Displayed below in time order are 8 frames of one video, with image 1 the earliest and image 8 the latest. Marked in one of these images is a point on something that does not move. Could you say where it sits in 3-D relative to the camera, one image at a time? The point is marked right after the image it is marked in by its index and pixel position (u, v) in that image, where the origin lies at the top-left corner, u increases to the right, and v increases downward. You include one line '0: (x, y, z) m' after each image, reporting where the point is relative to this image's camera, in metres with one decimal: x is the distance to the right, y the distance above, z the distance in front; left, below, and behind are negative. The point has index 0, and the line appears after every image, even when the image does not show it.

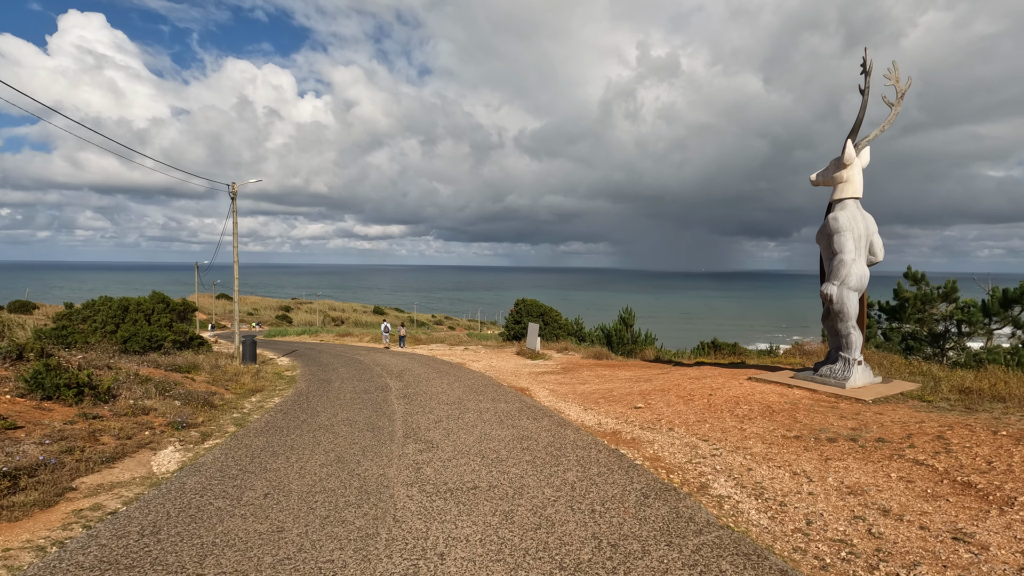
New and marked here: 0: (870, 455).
0: (+3.5, -1.6, +5.2) m
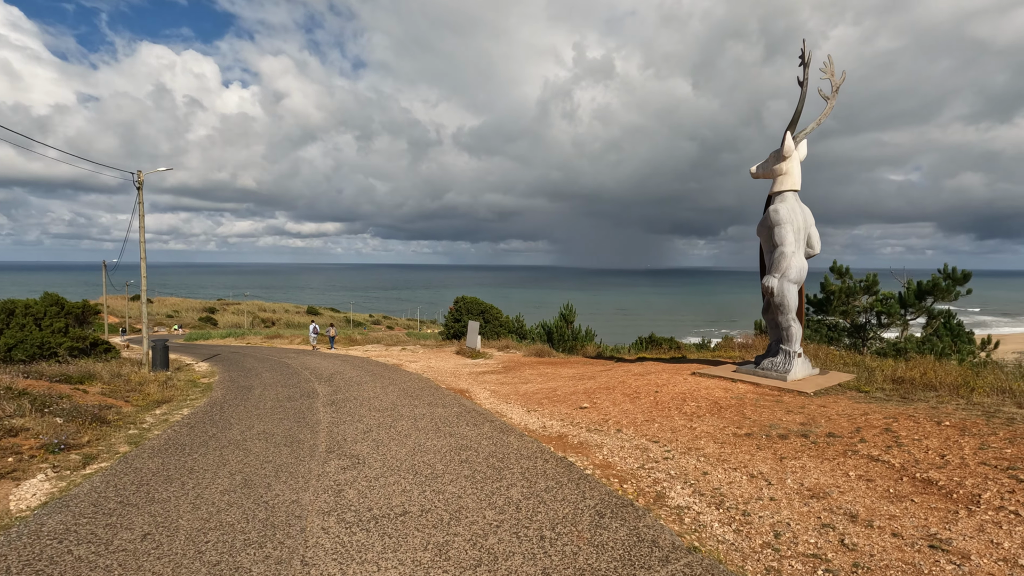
0: (+2.9, -1.5, +5.0) m
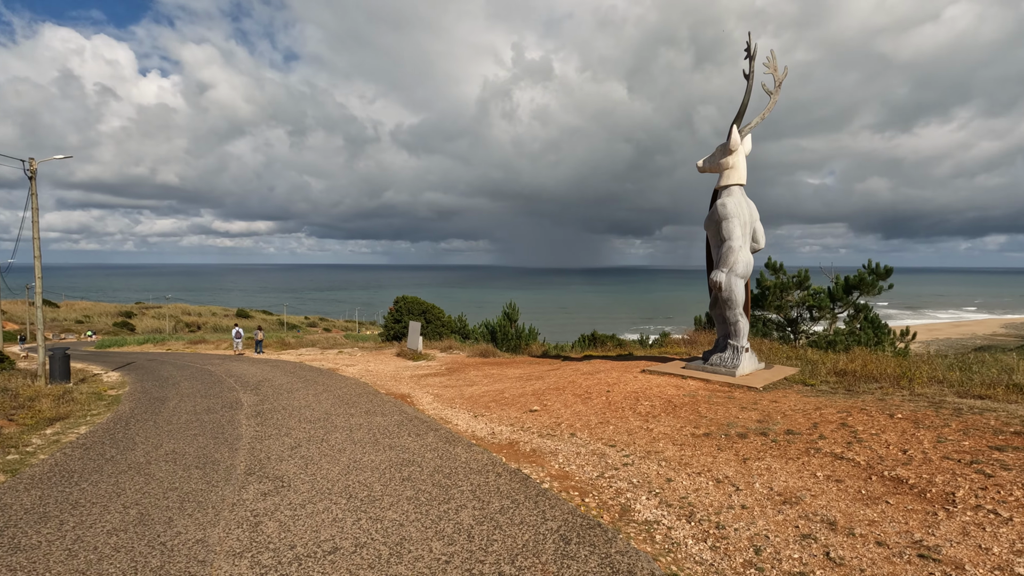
0: (+2.5, -1.5, +4.8) m
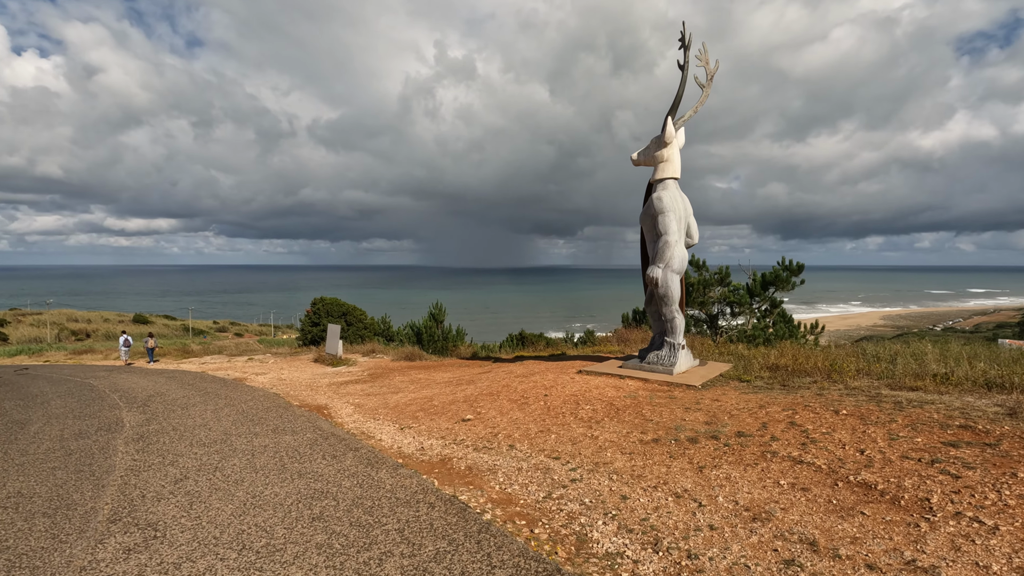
0: (+1.9, -1.4, +4.5) m
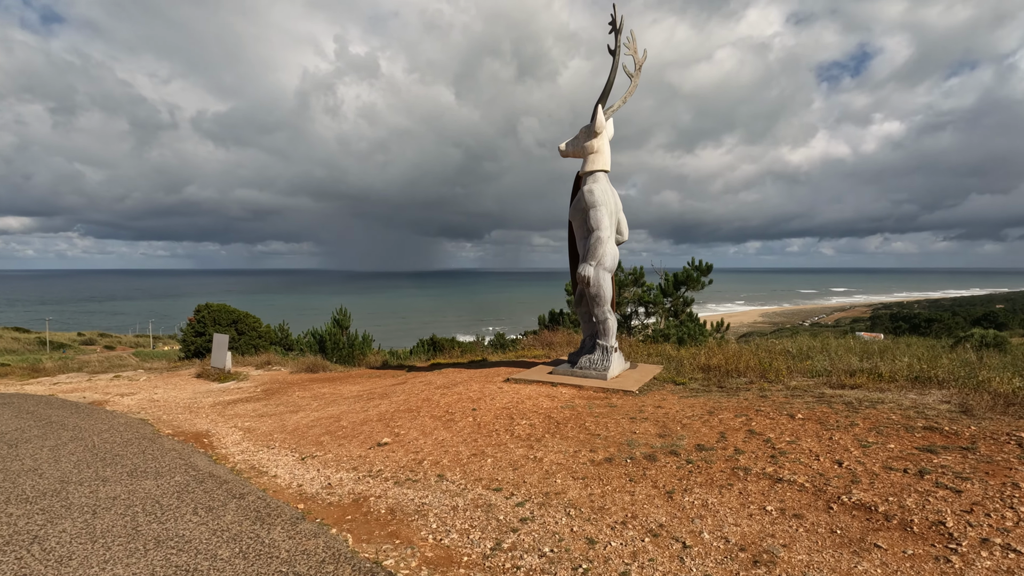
0: (+1.5, -1.4, +3.9) m
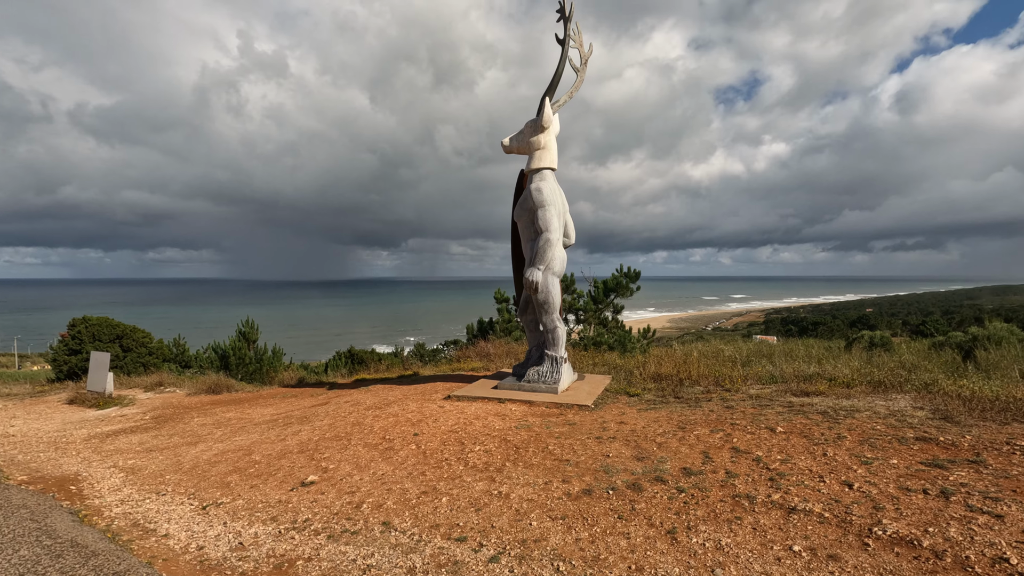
0: (+1.3, -1.4, +3.4) m
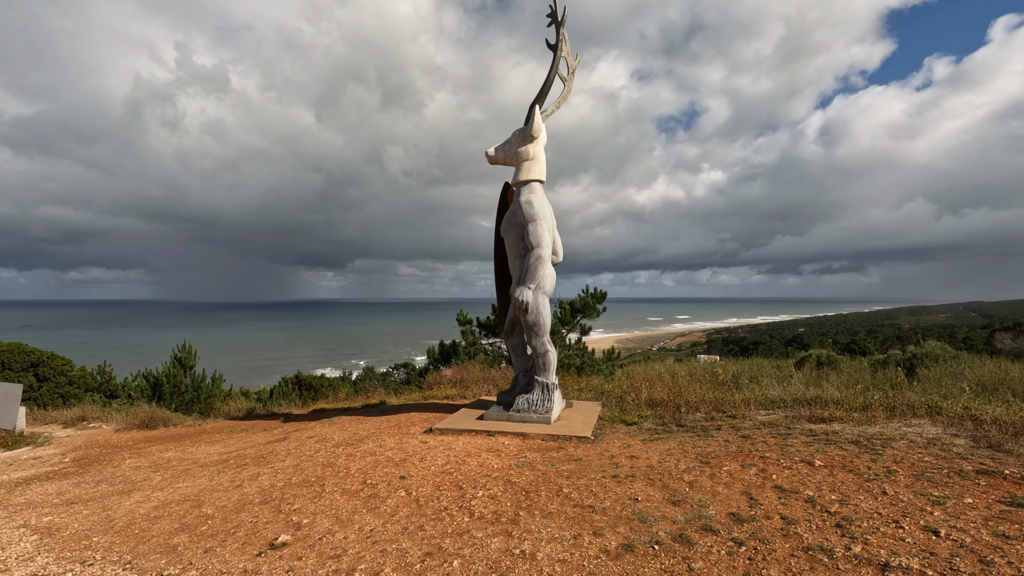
0: (+1.5, -1.5, +2.9) m
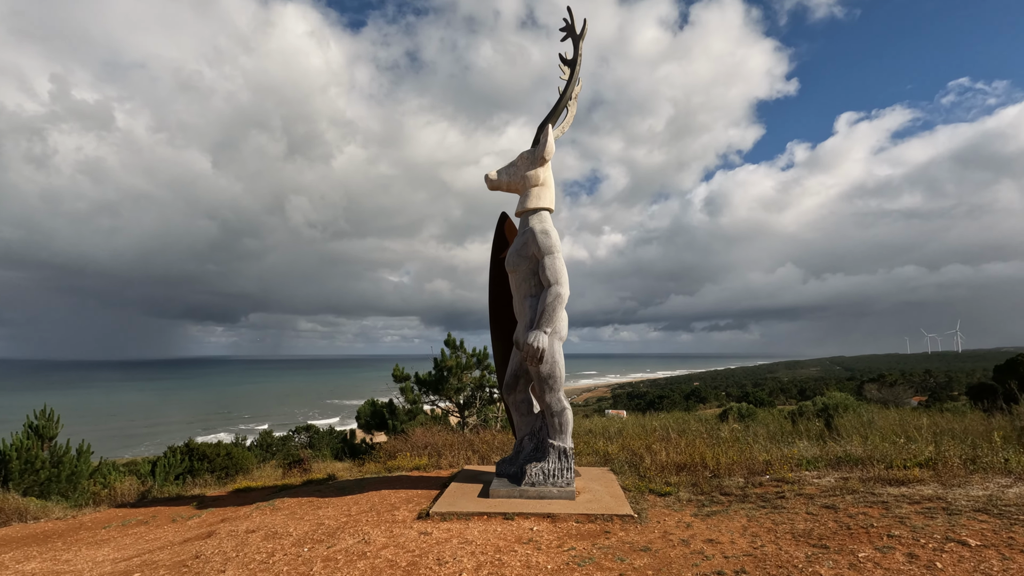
0: (+2.3, -1.6, +2.0) m
